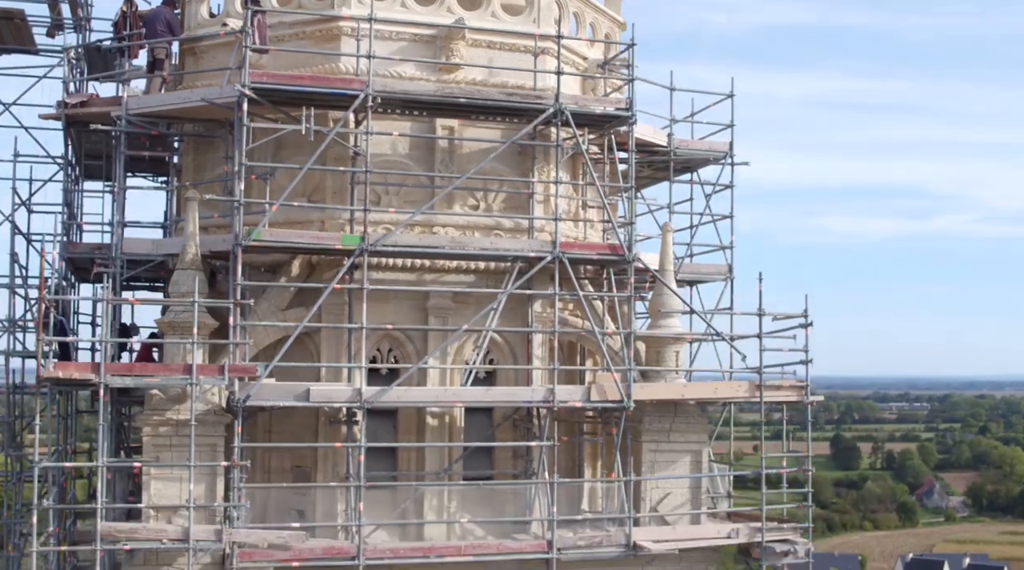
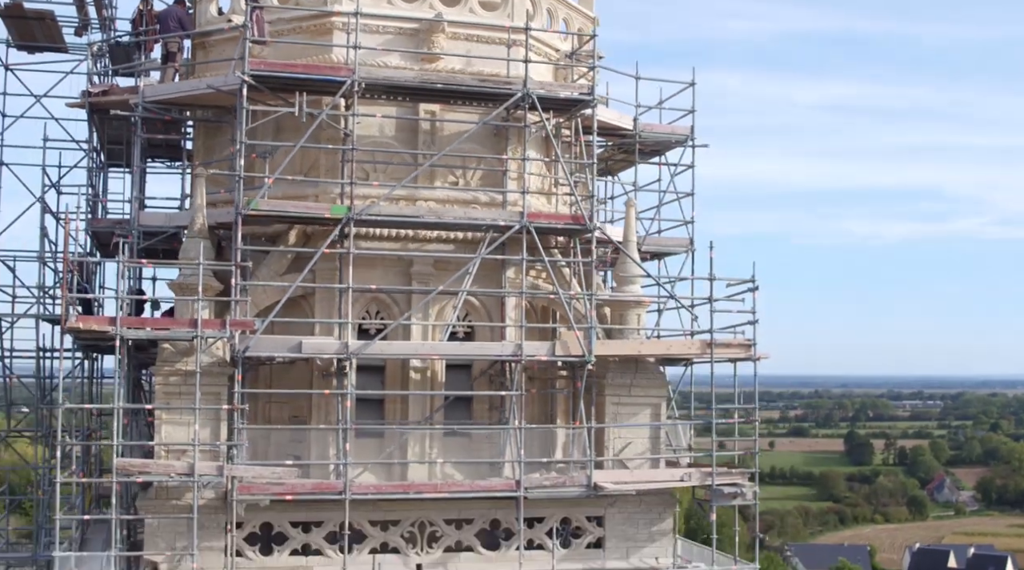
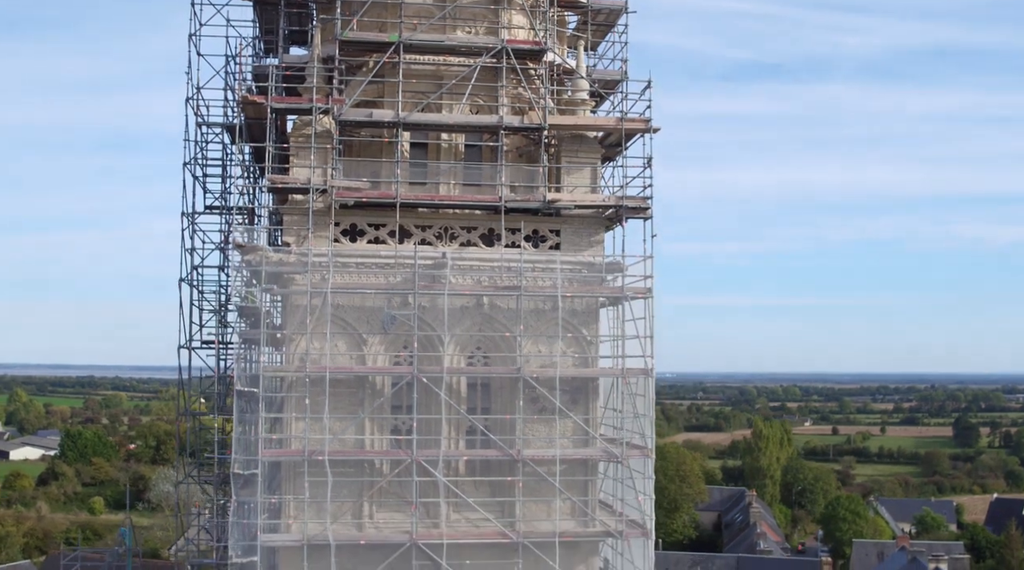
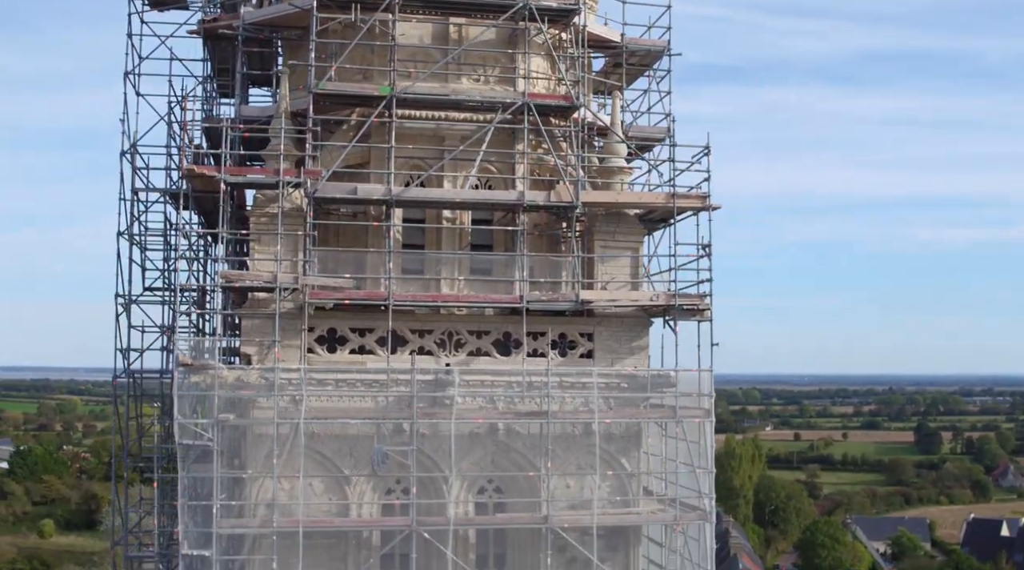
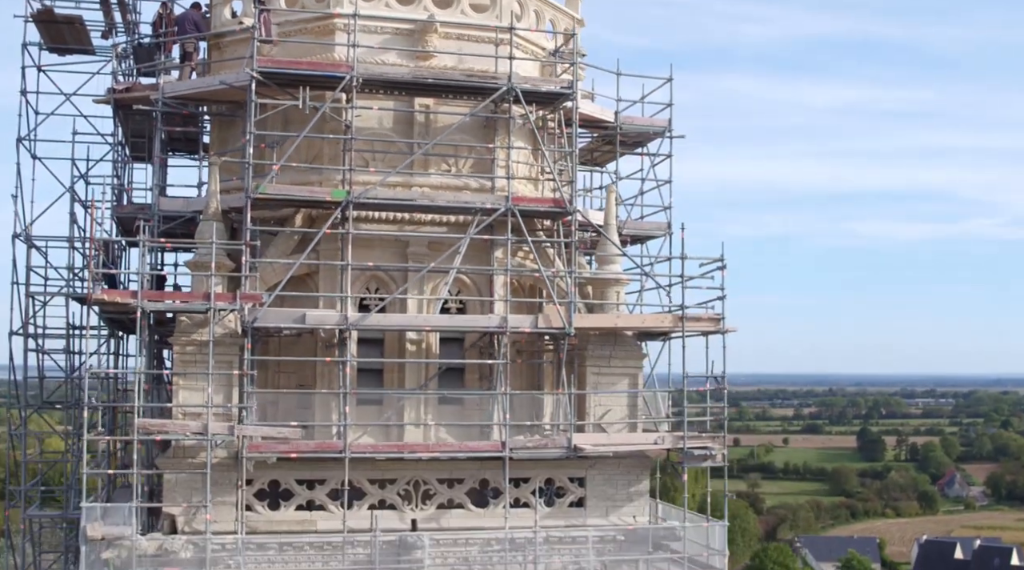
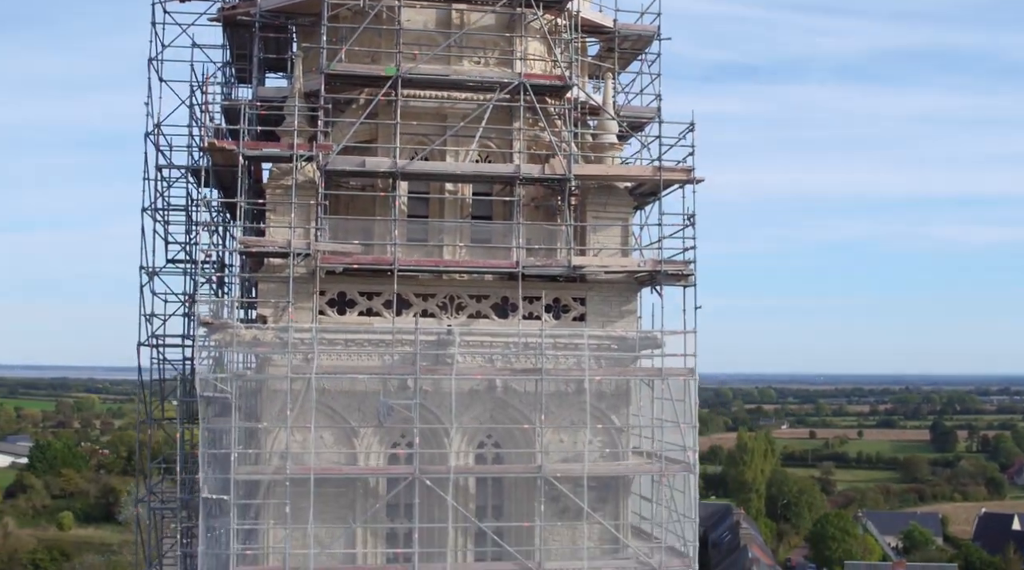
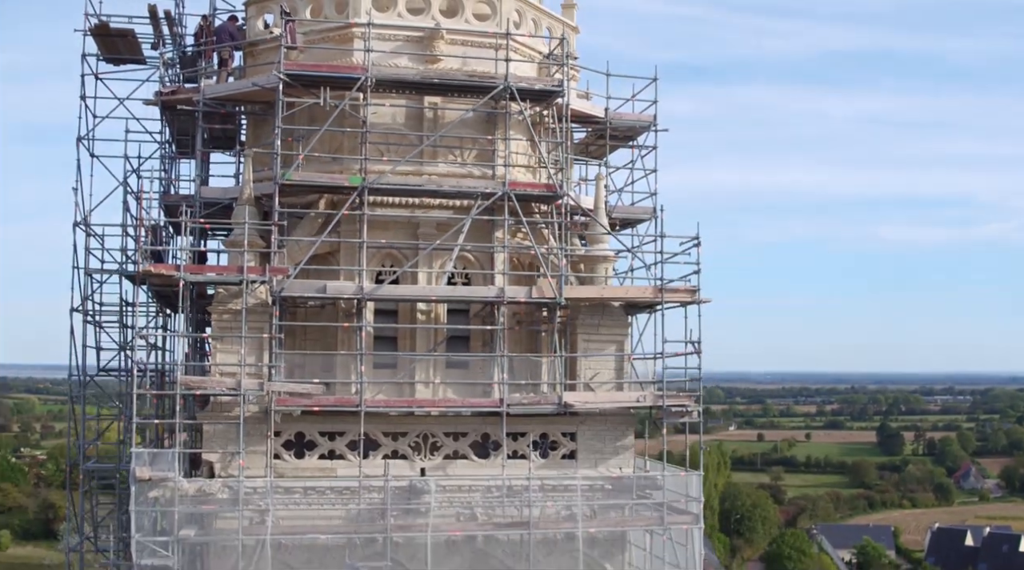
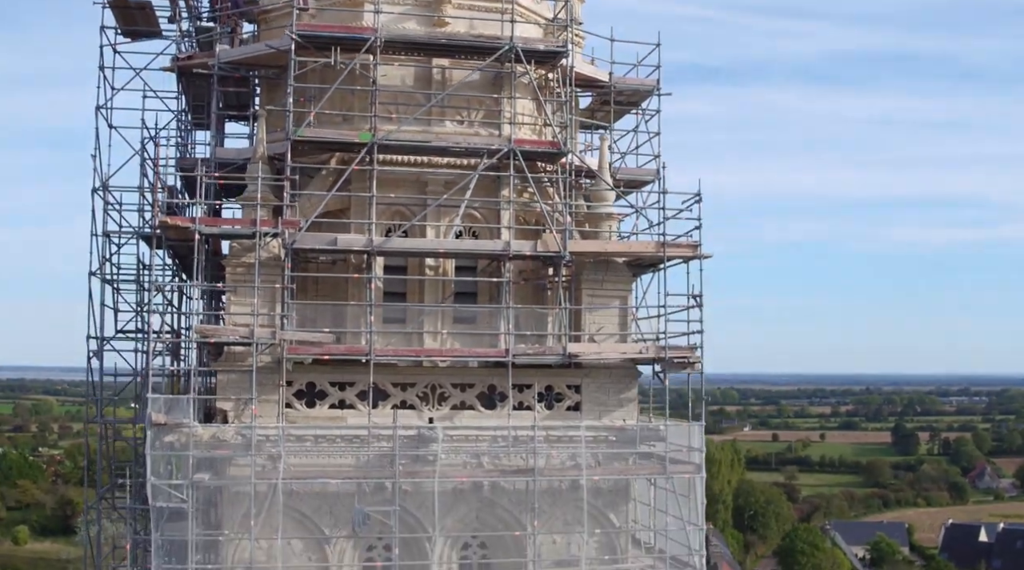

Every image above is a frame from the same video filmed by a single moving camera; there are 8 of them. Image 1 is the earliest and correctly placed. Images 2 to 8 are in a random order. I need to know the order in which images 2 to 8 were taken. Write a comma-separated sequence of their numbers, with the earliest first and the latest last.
2, 5, 7, 8, 4, 6, 3
